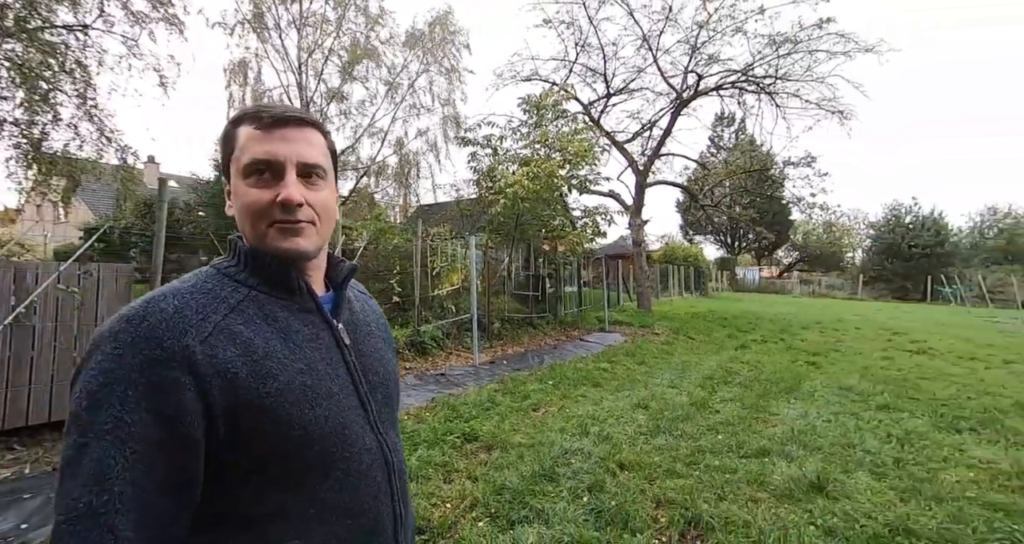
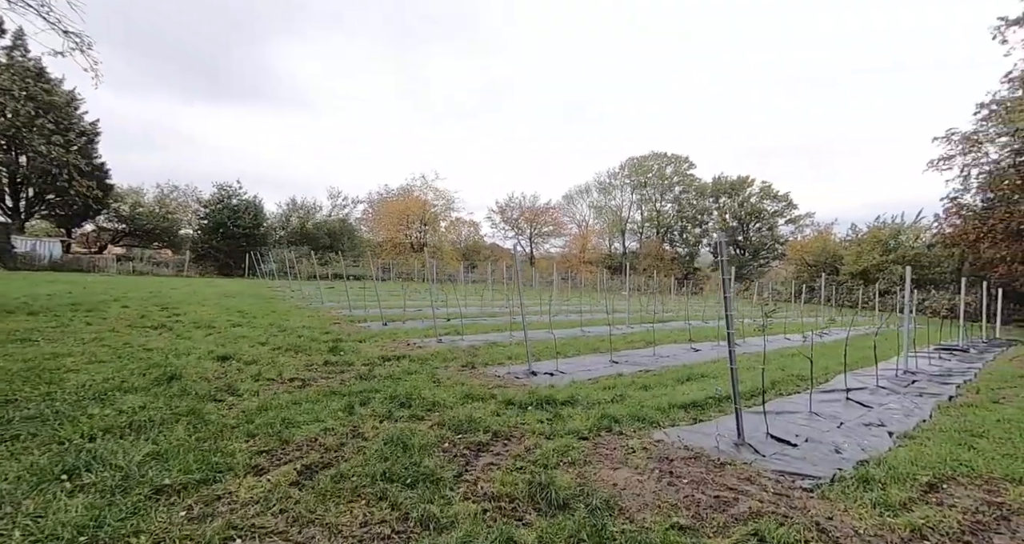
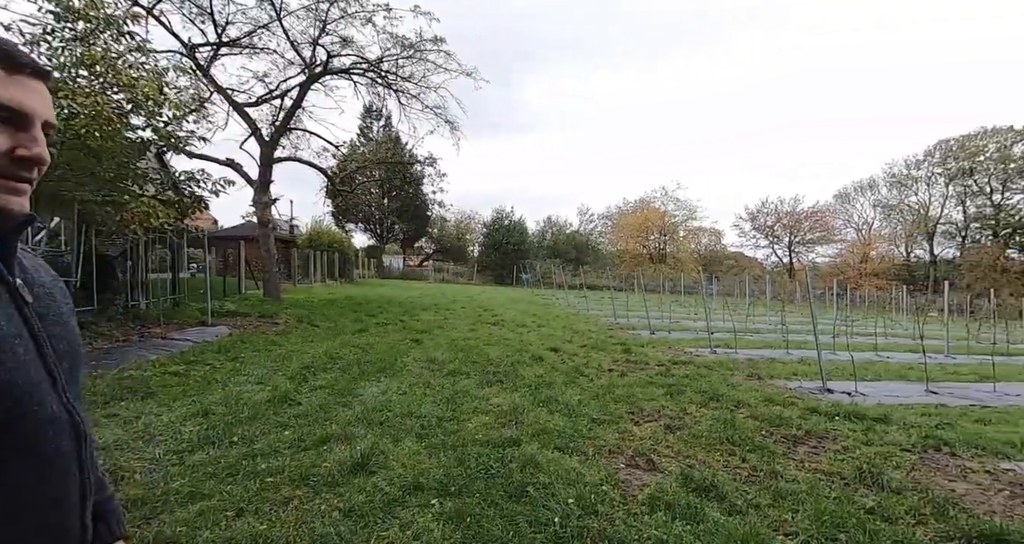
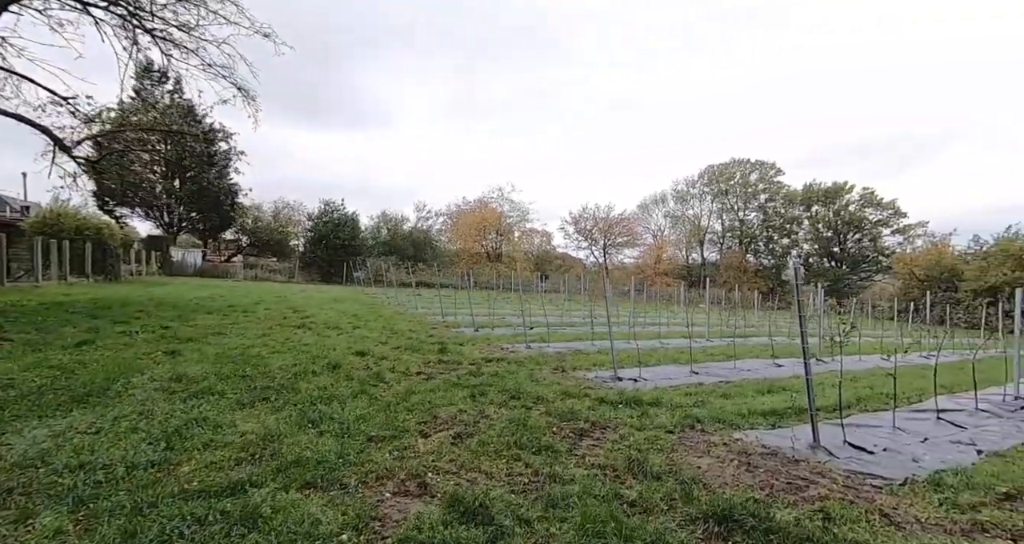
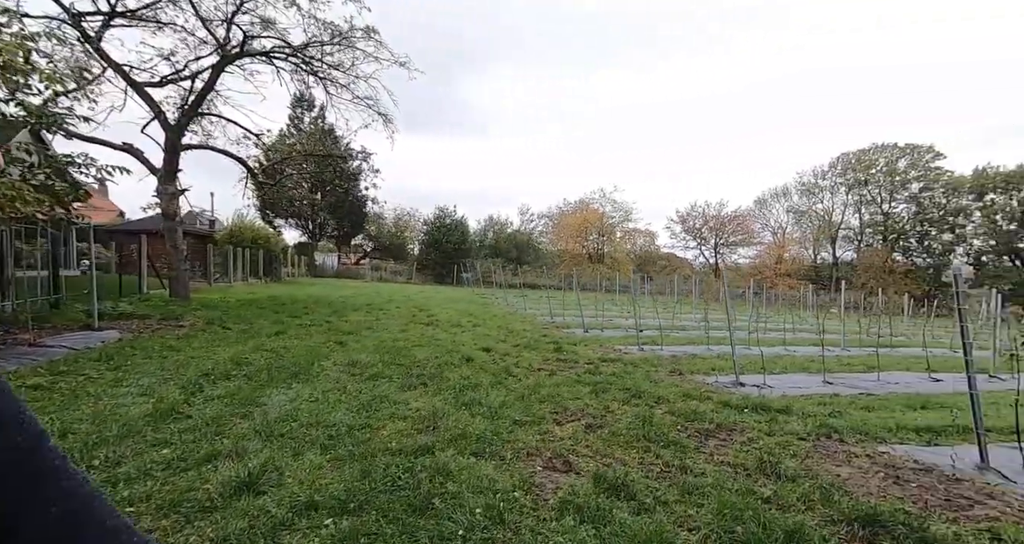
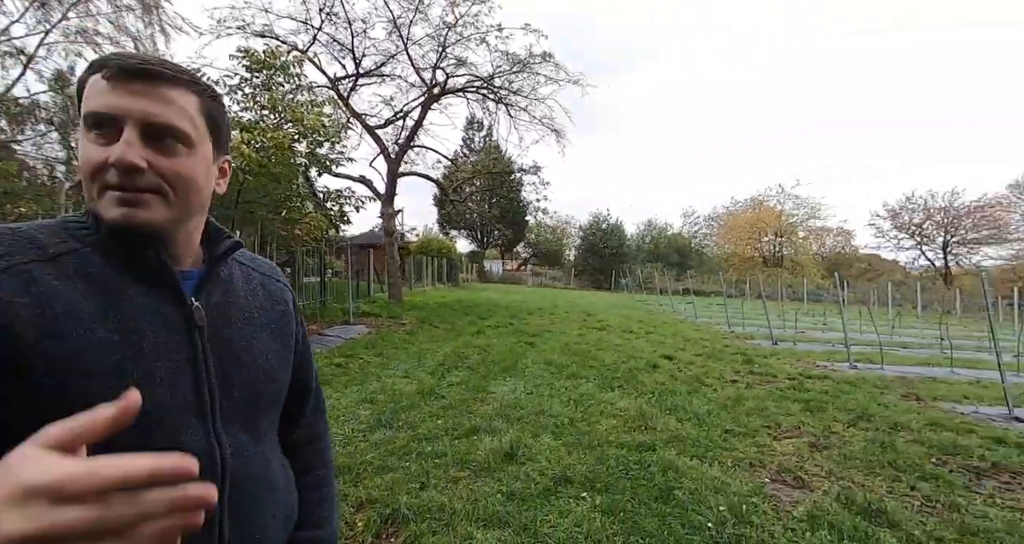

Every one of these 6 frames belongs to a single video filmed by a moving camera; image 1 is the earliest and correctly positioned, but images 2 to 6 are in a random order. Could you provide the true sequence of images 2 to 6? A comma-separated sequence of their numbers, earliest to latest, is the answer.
6, 3, 5, 4, 2
